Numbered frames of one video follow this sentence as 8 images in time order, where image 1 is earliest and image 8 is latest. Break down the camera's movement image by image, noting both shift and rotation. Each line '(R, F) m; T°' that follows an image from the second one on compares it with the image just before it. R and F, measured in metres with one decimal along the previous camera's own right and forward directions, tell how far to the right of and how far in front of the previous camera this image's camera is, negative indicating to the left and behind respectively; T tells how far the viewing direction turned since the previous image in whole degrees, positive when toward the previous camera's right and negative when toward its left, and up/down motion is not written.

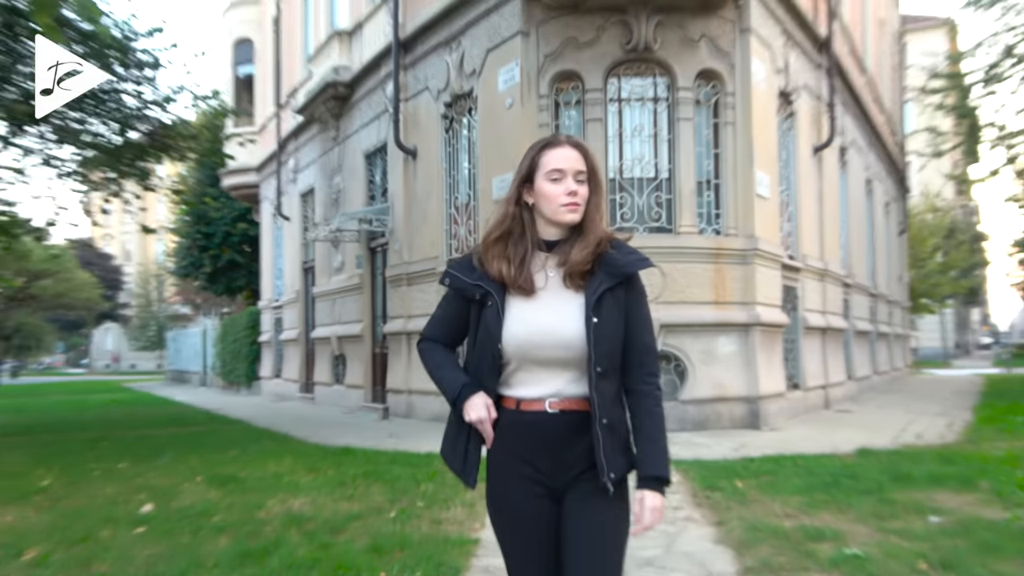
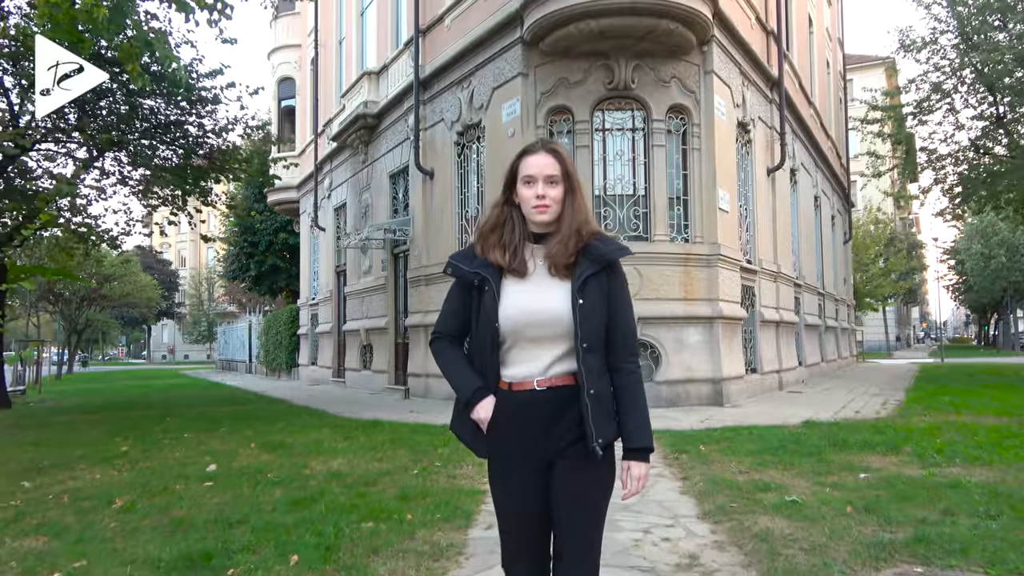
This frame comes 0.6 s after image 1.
(-0.1, -1.0) m; +1°
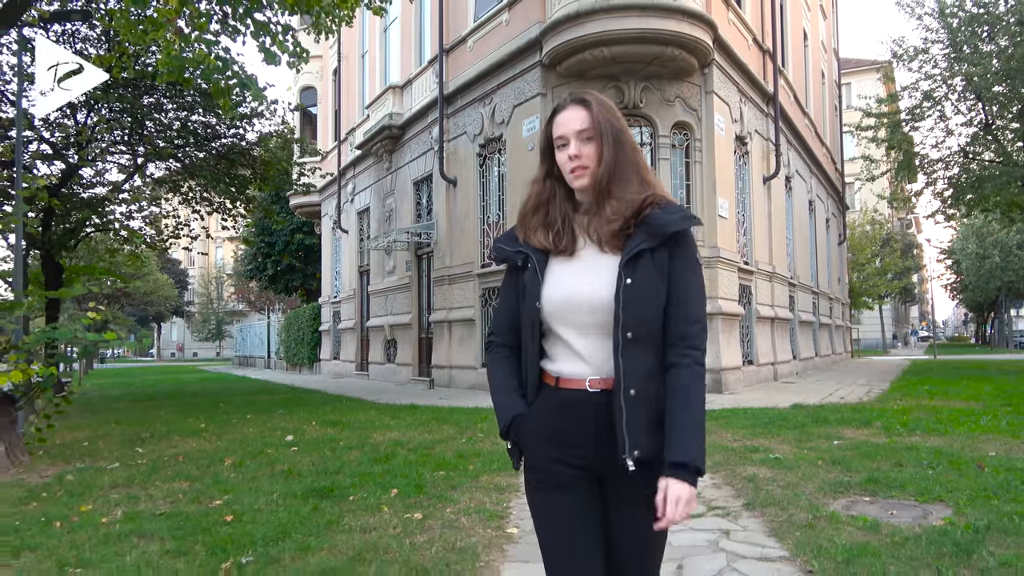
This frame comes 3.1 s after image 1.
(-0.3, -1.2) m; 0°
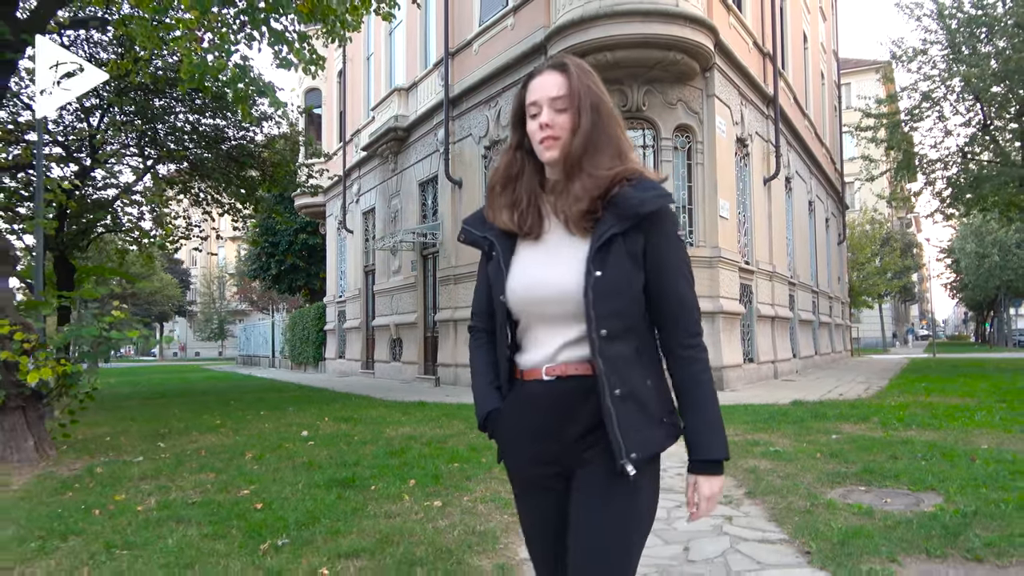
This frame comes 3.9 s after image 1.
(-0.1, -0.3) m; 0°
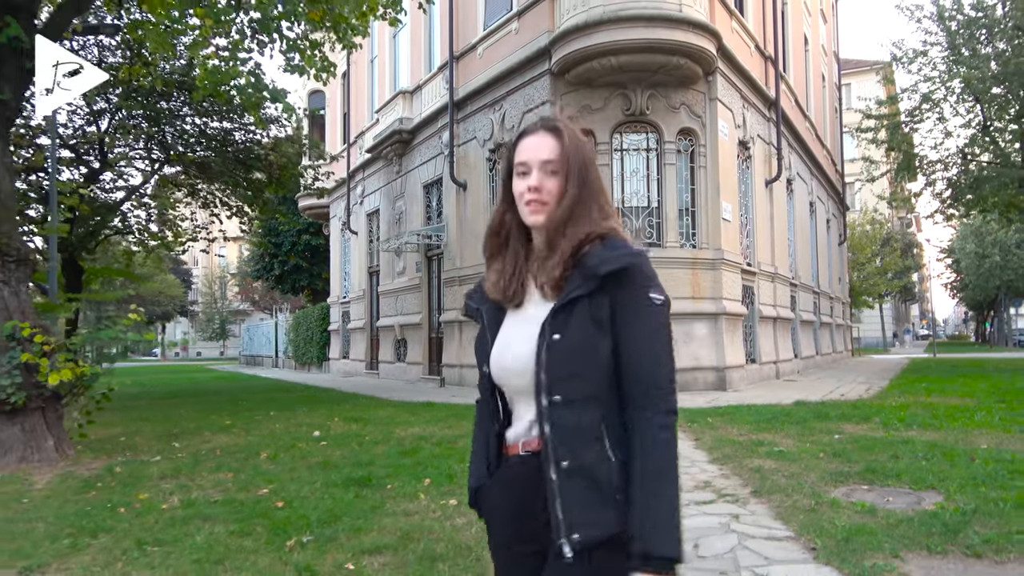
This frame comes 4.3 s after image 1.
(-0.1, -0.1) m; 0°
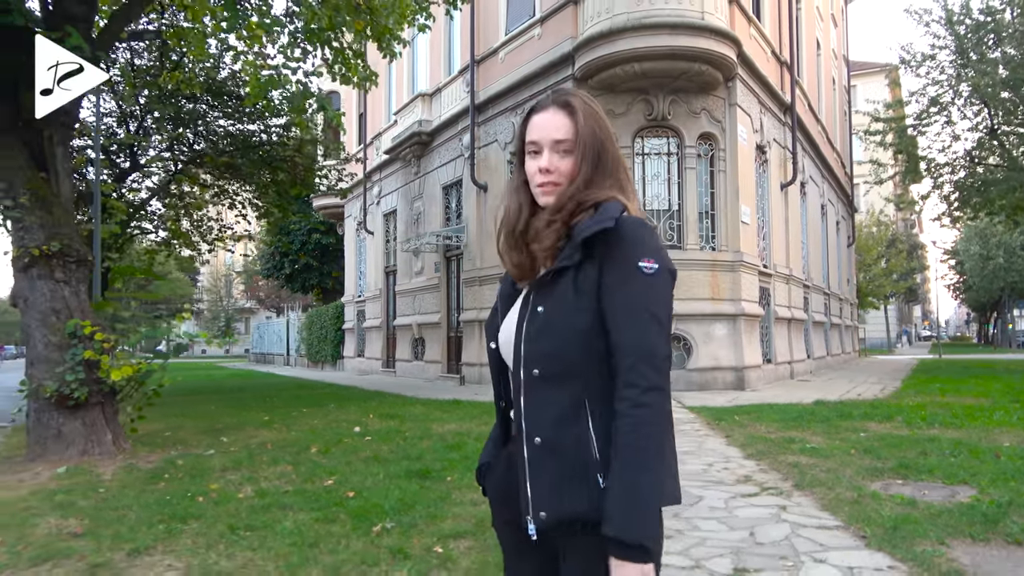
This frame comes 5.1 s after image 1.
(-0.4, -0.3) m; 0°
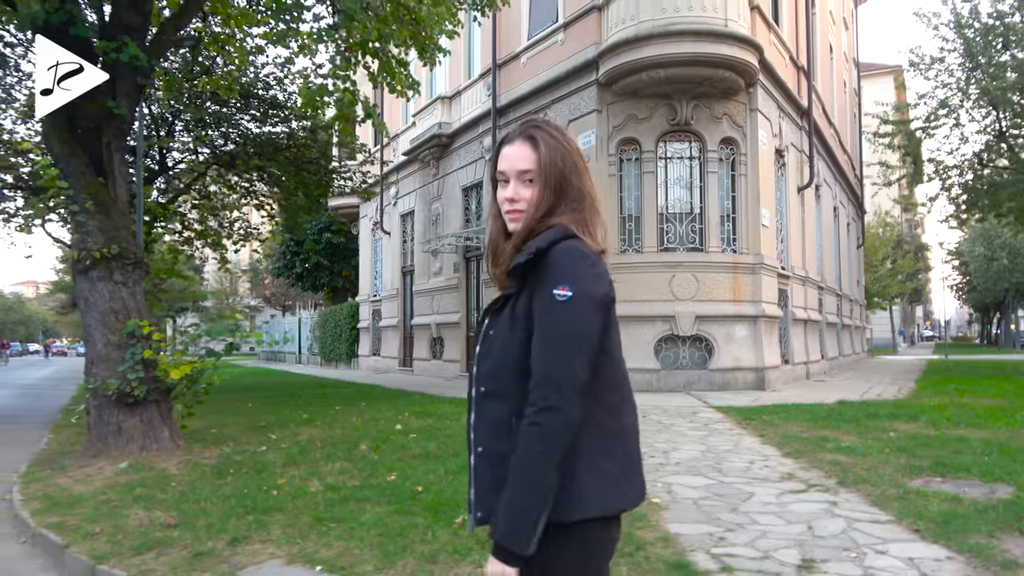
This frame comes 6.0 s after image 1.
(-0.4, -0.2) m; 0°
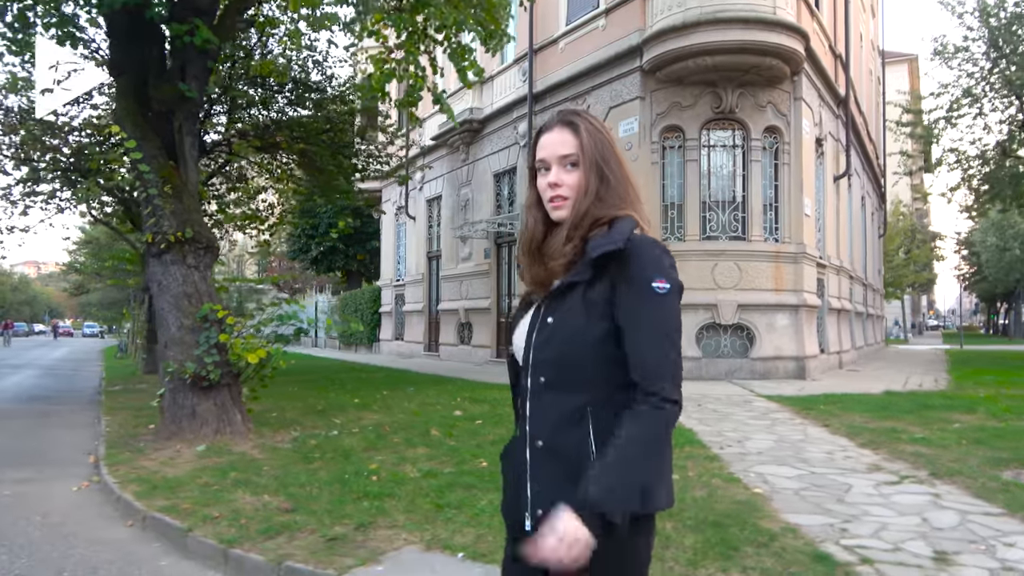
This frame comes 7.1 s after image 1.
(-0.7, 0.0) m; 0°
